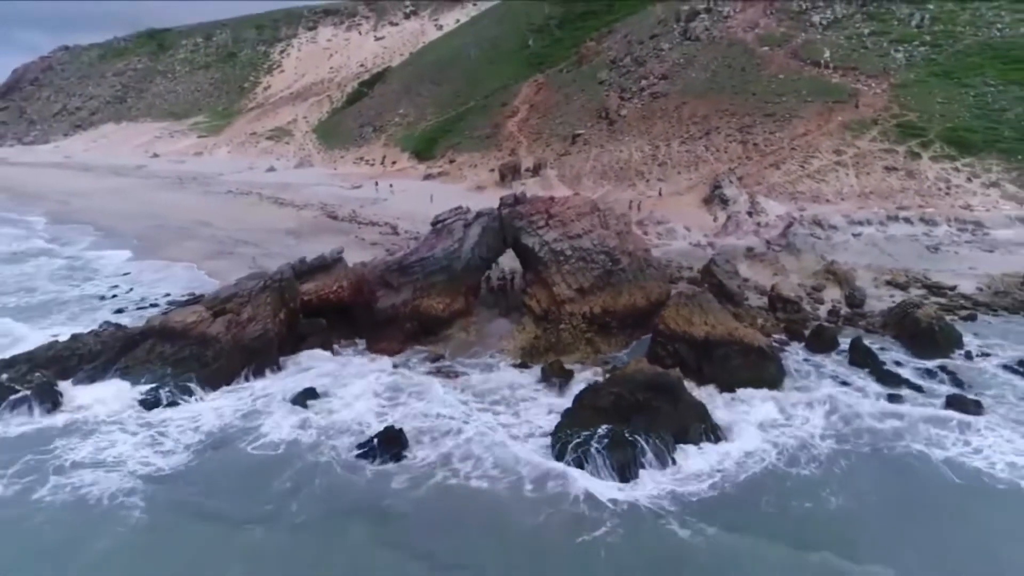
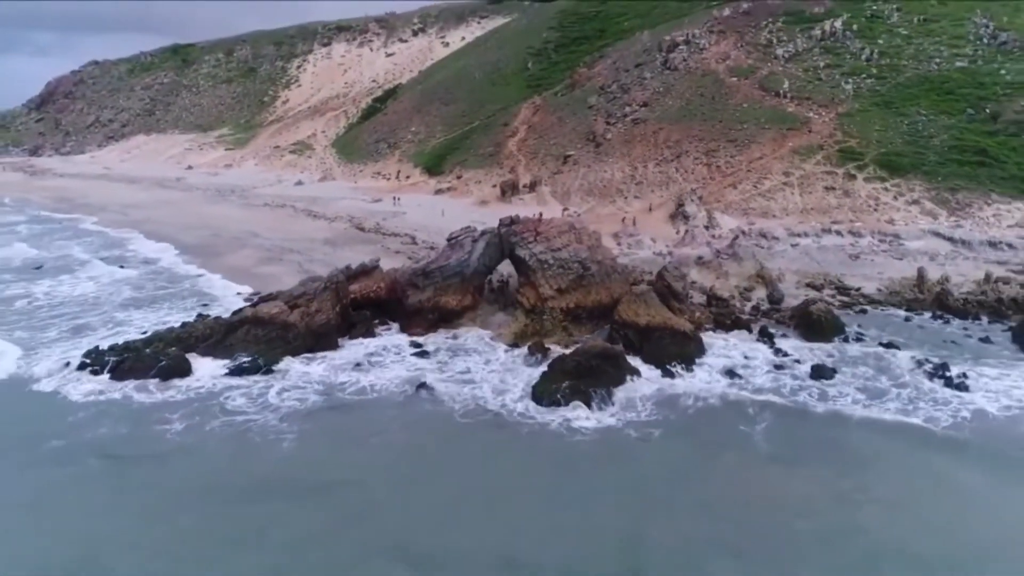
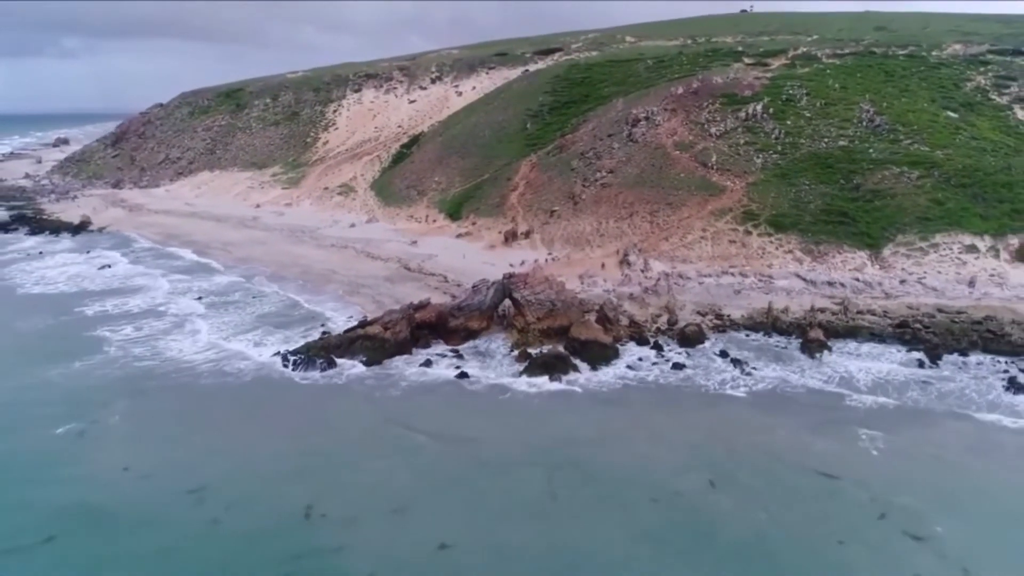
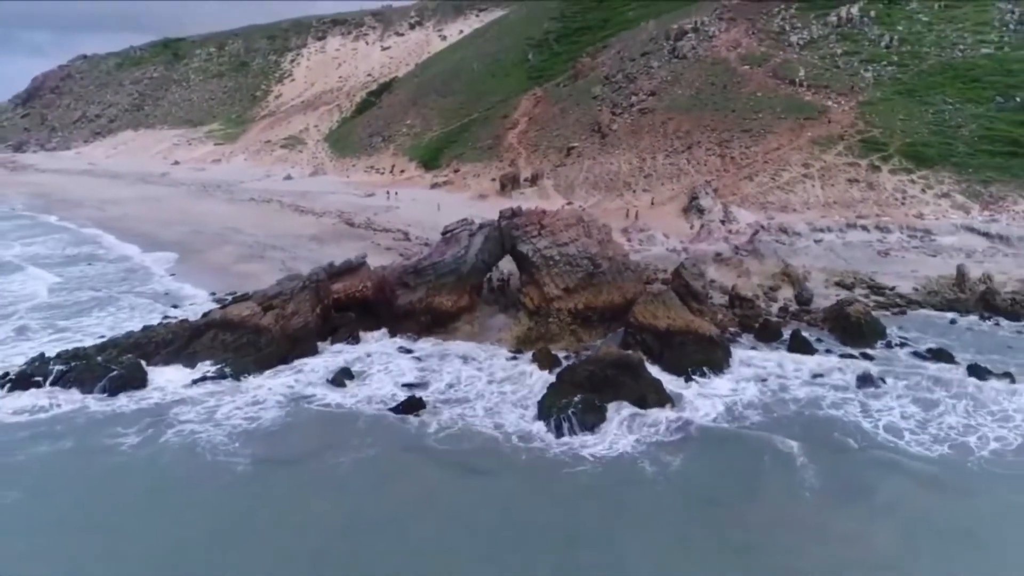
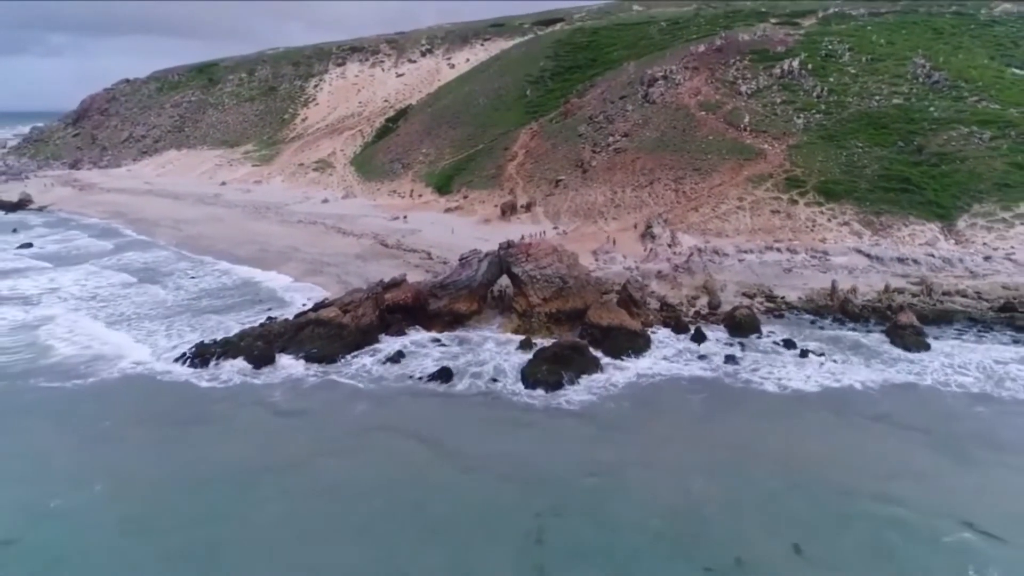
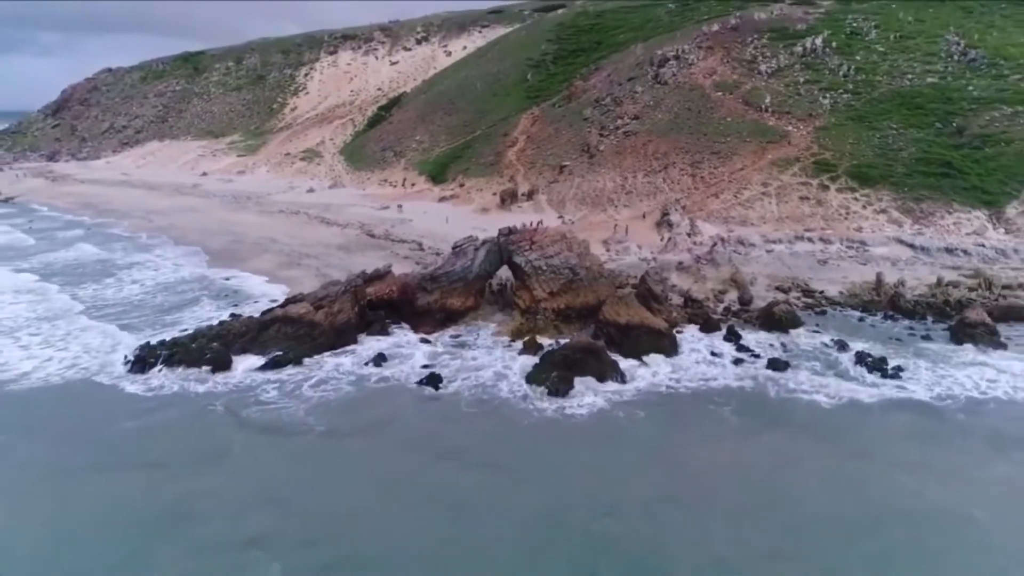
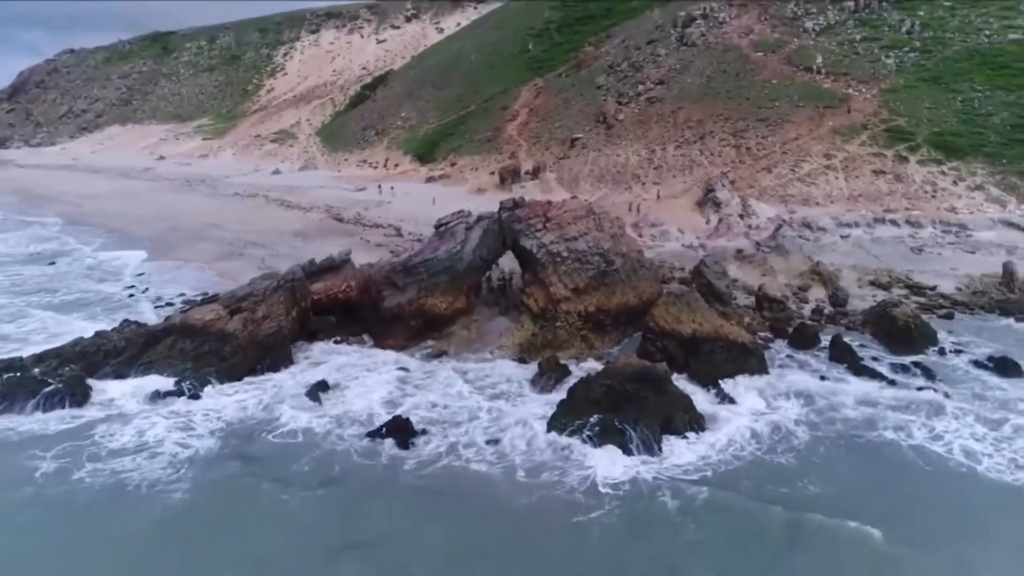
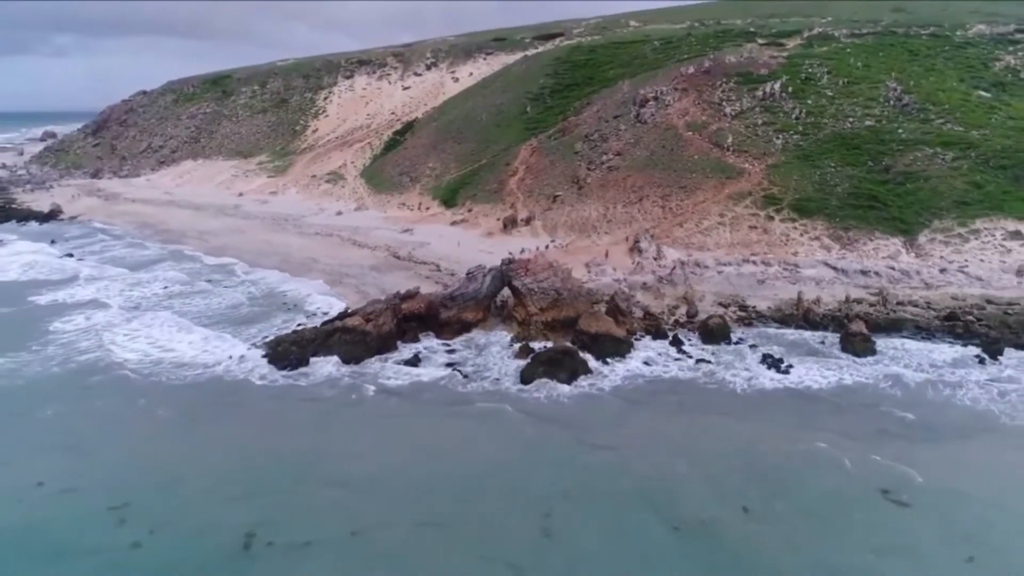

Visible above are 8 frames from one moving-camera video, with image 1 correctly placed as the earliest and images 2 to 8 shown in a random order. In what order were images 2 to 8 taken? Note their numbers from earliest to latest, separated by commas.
7, 4, 2, 6, 5, 8, 3
